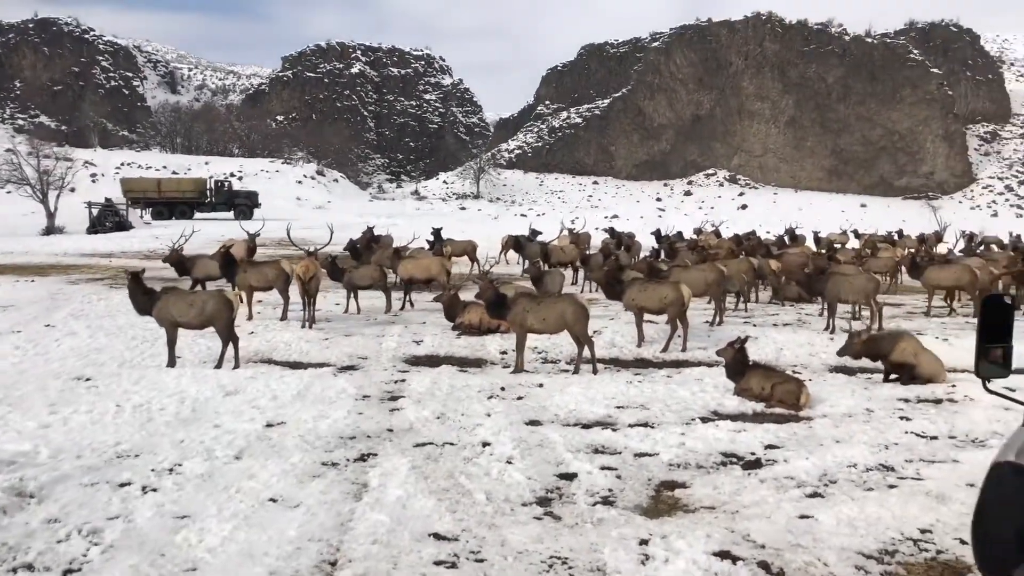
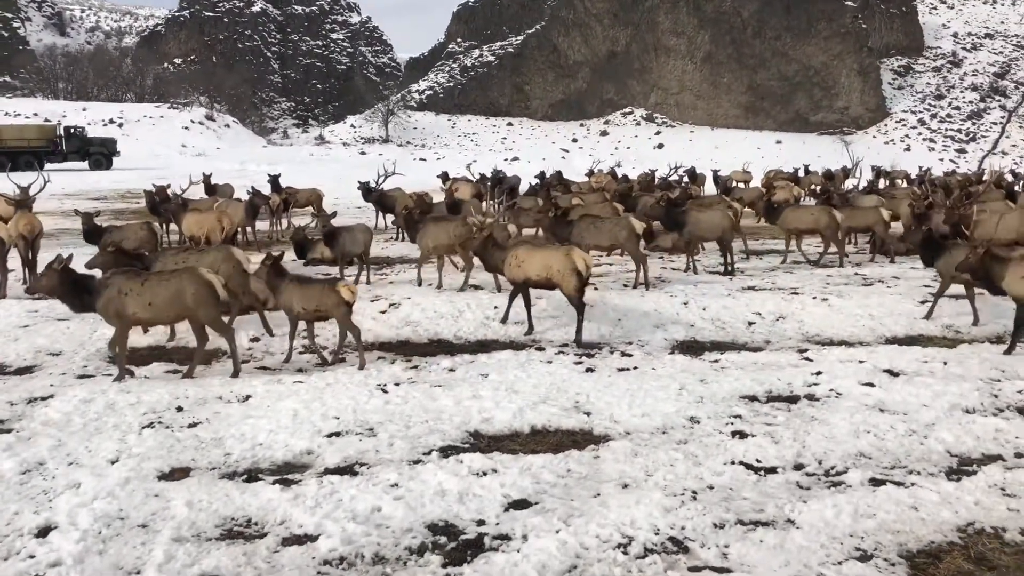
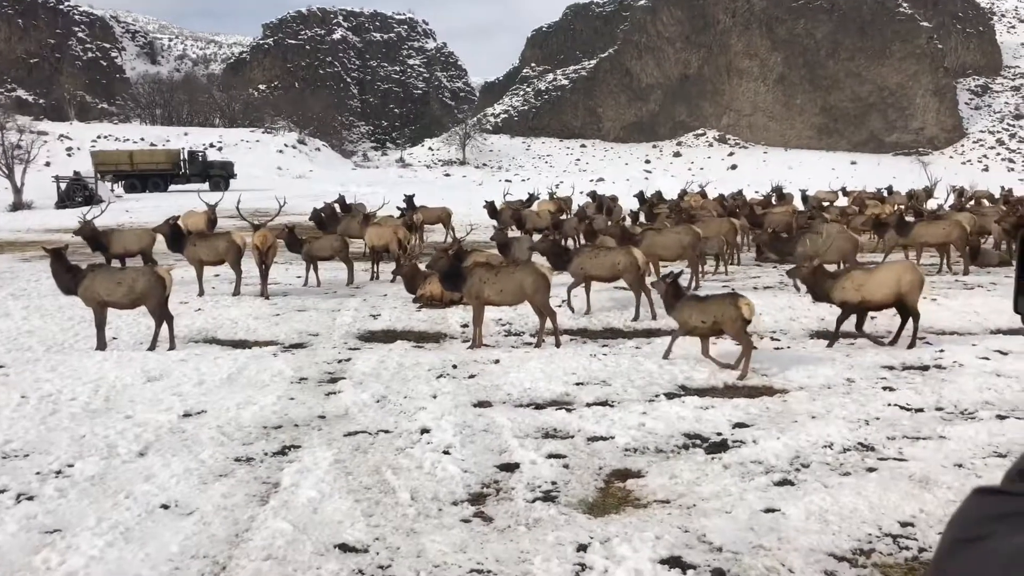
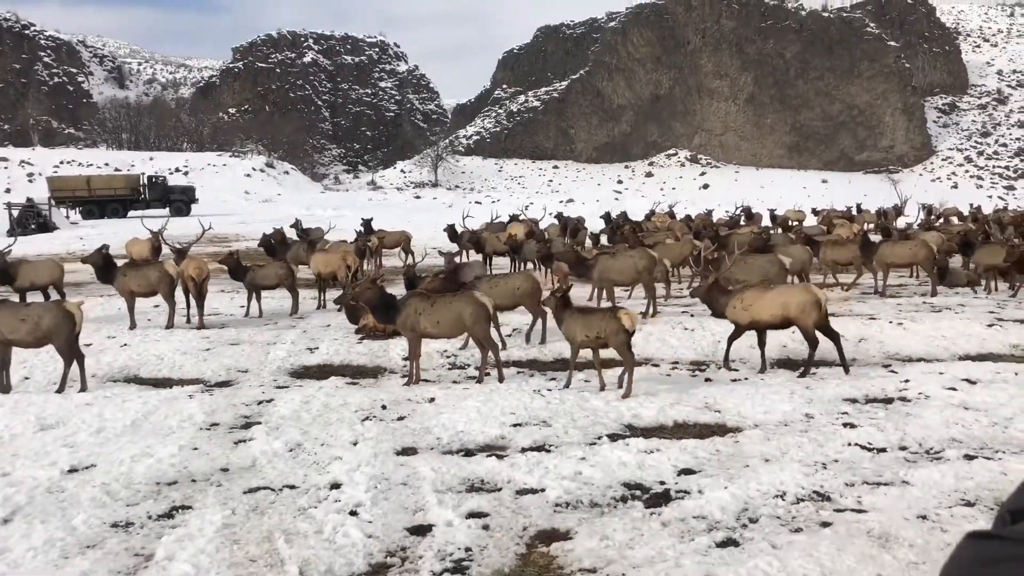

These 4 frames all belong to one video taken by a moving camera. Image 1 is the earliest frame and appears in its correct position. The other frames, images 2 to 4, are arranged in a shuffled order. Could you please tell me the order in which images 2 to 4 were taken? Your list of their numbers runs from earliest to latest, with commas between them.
3, 4, 2
